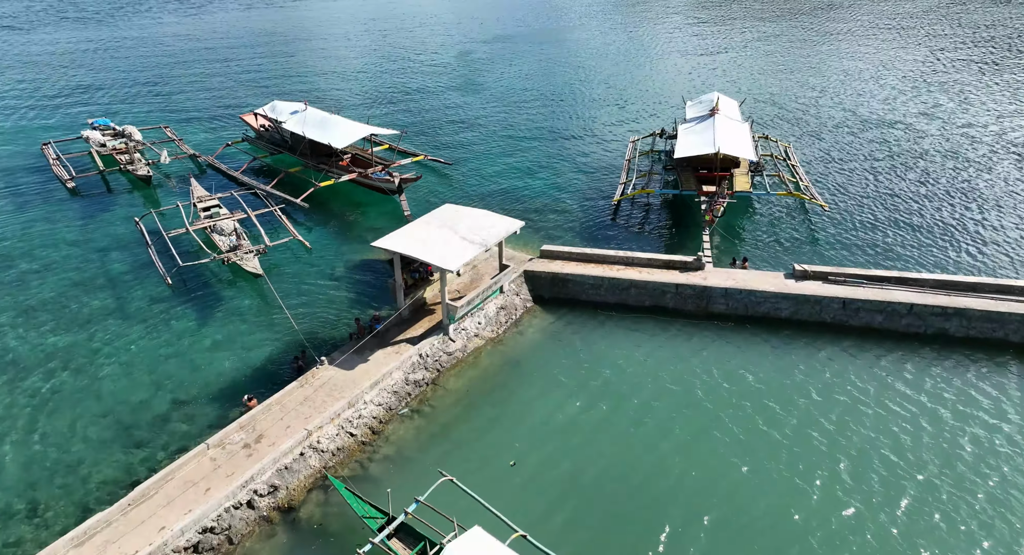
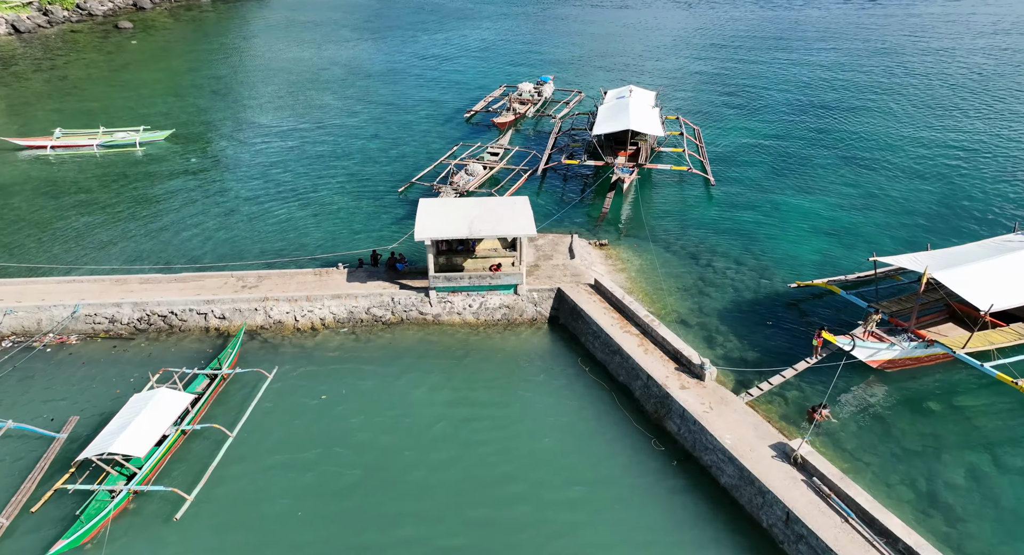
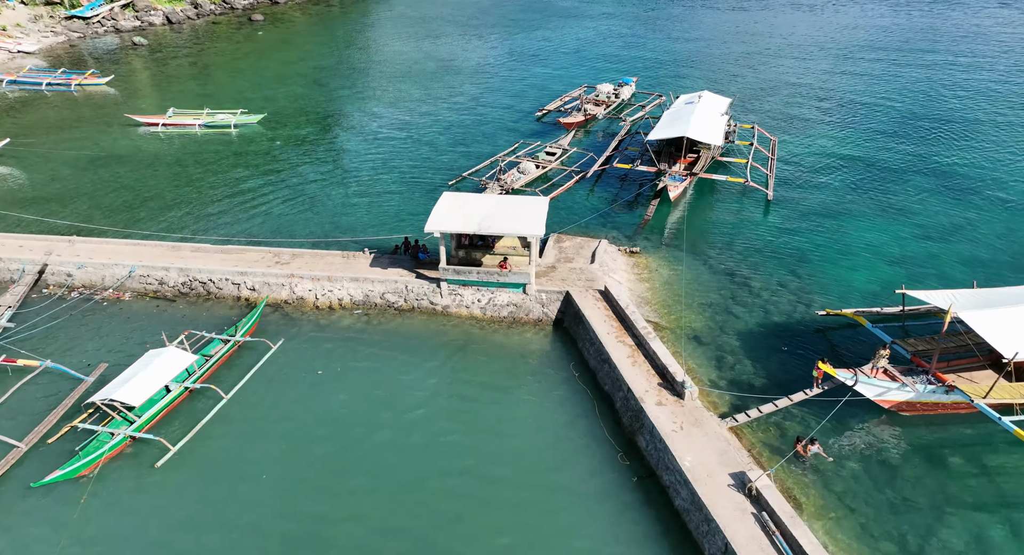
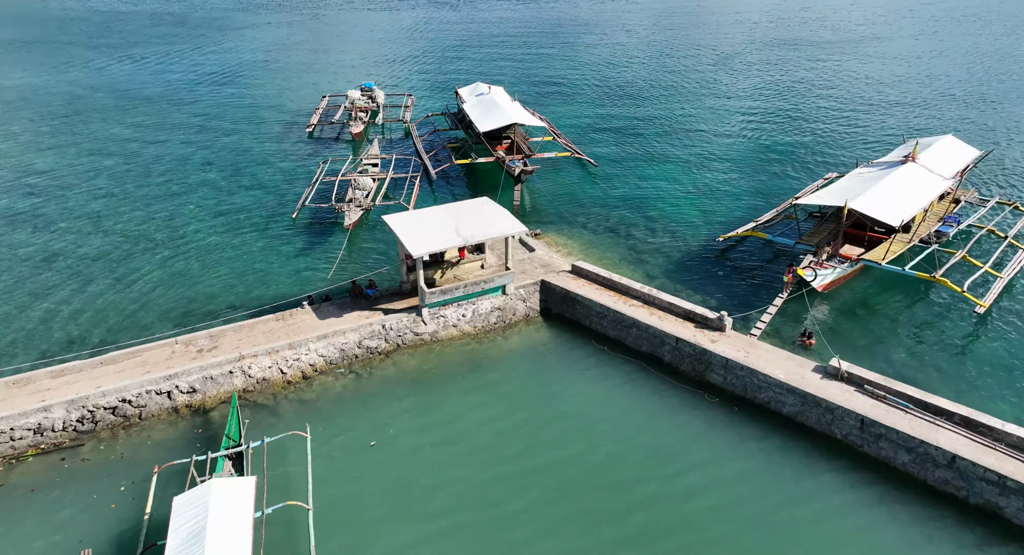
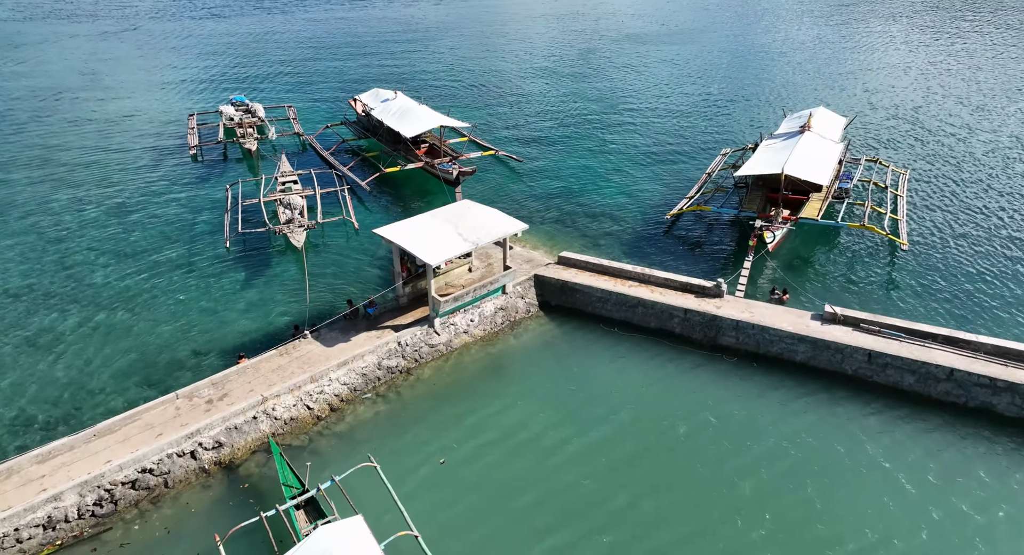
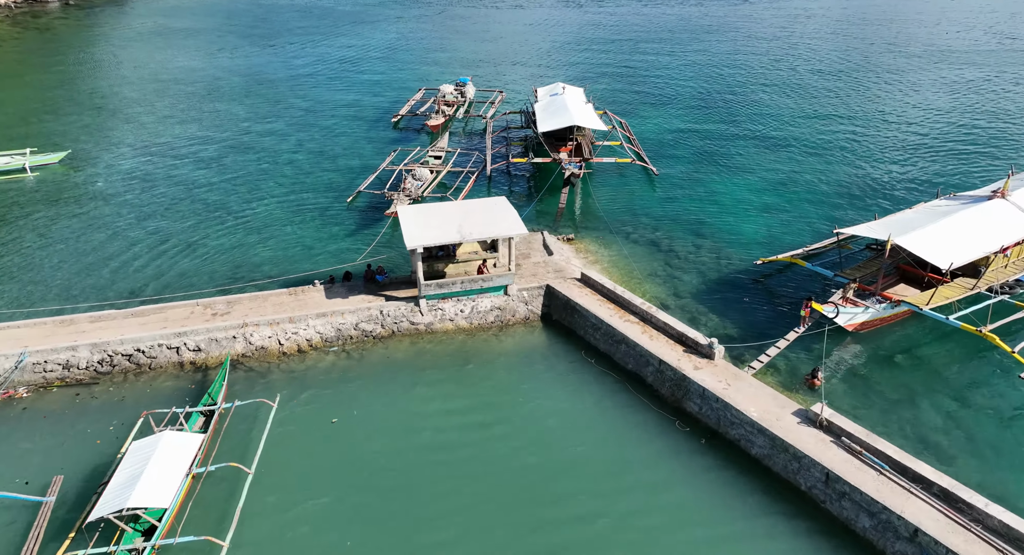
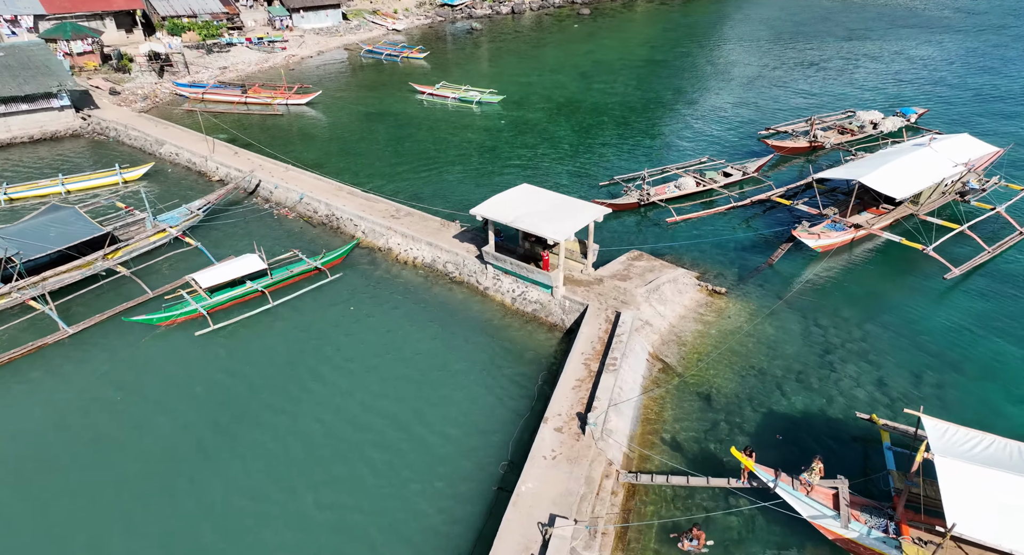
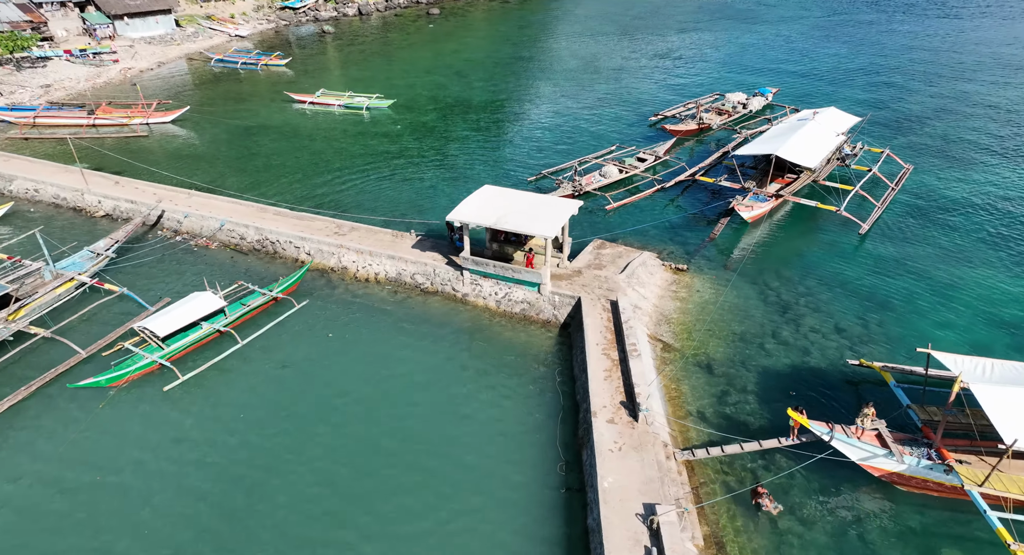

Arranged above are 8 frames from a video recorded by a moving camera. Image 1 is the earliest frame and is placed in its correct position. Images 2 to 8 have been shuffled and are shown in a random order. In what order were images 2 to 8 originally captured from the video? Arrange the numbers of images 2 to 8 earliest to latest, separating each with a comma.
5, 4, 6, 2, 3, 8, 7
